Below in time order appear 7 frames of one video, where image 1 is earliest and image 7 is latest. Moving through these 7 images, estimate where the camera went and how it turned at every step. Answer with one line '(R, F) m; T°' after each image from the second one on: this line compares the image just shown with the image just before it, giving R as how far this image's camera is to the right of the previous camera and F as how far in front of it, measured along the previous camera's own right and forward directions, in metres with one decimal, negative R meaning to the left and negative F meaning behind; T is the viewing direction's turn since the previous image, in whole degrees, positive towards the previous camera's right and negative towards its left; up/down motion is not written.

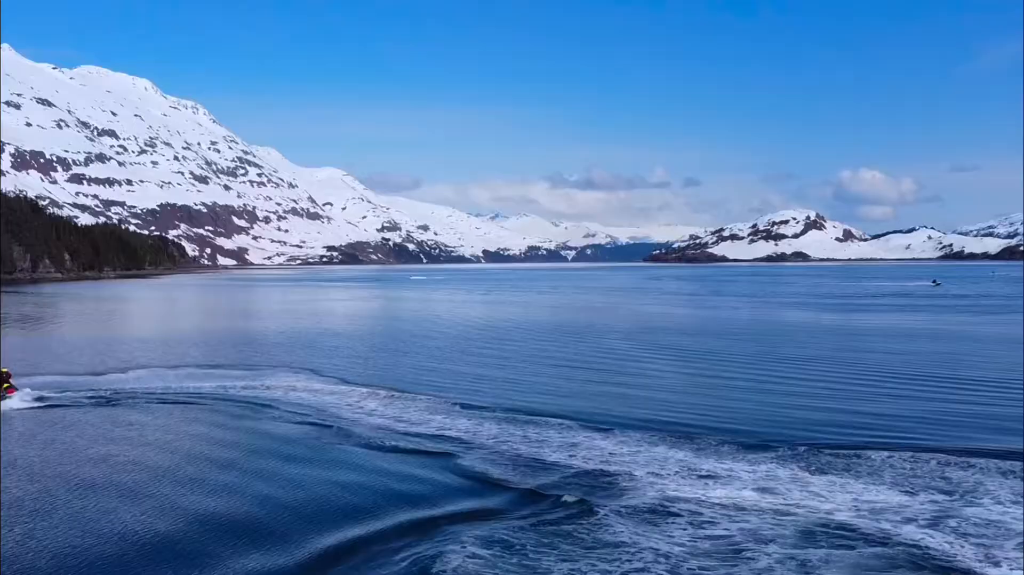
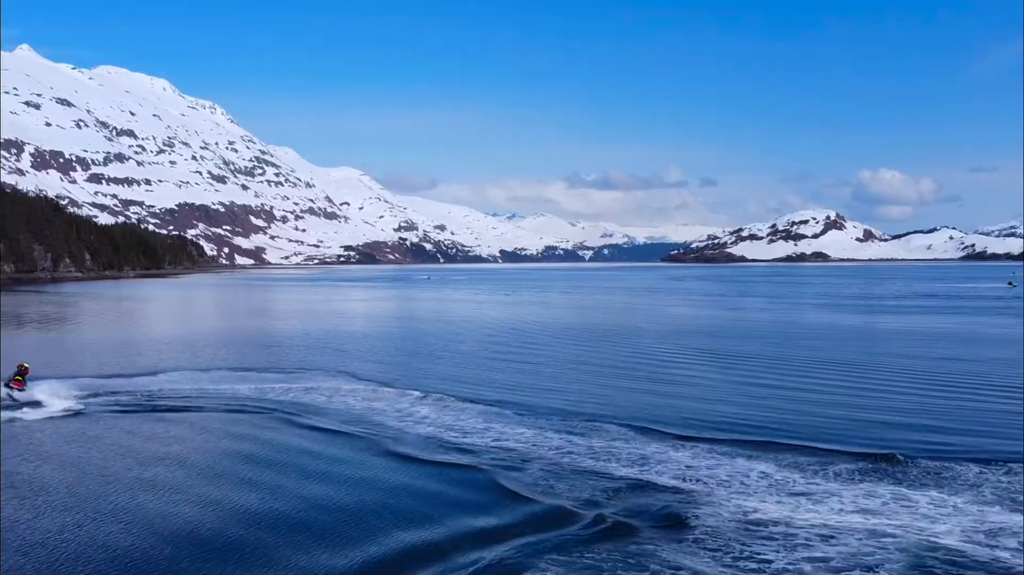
(-0.5, +0.5) m; -1°
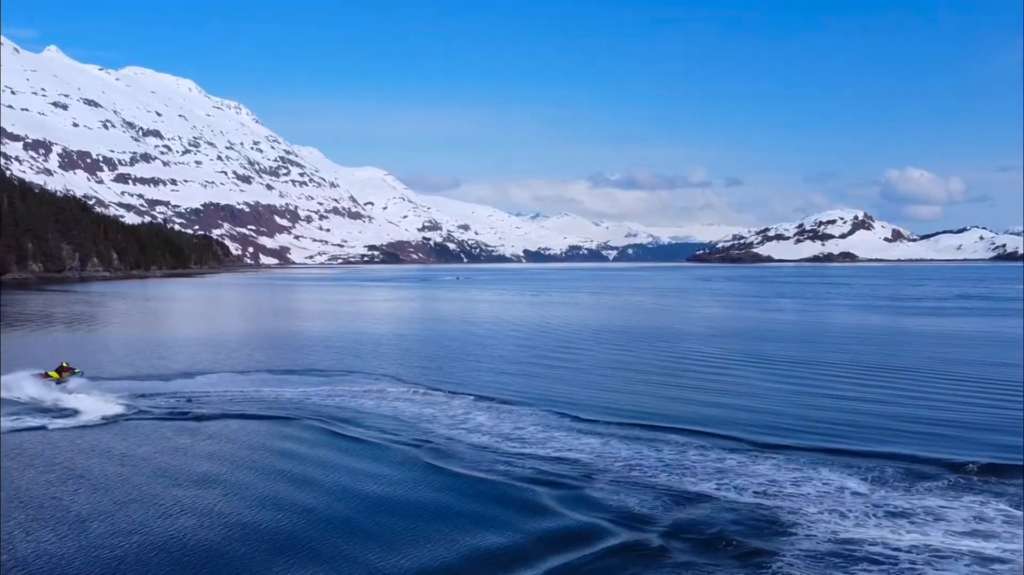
(-0.4, +0.6) m; -1°
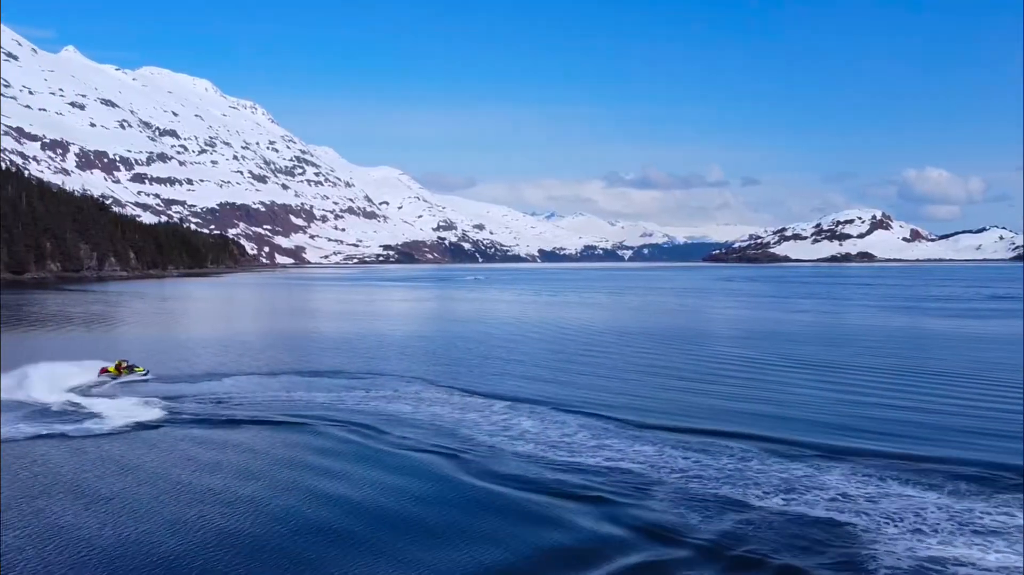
(-0.3, +0.4) m; -1°
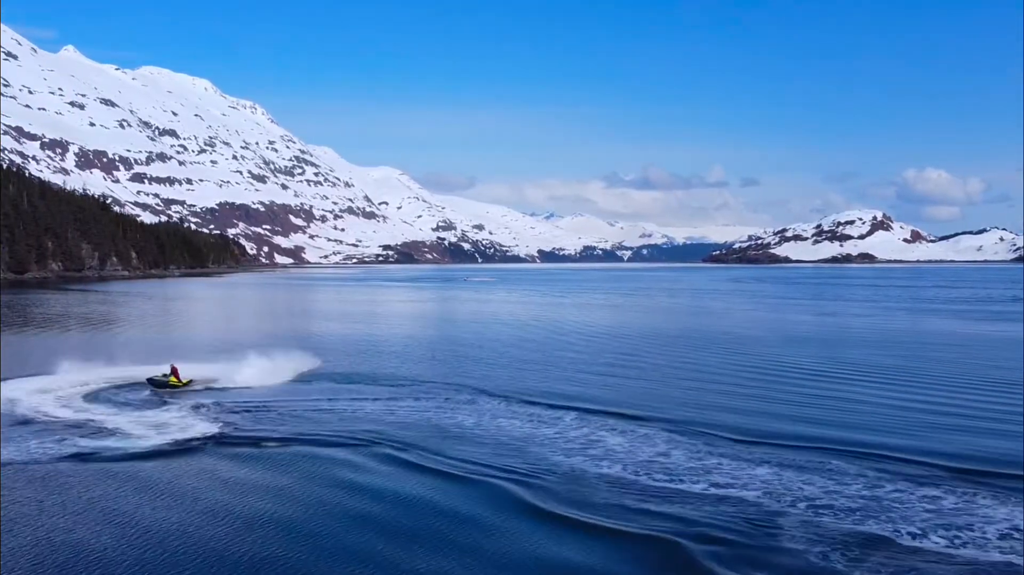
(-0.2, +0.1) m; 0°
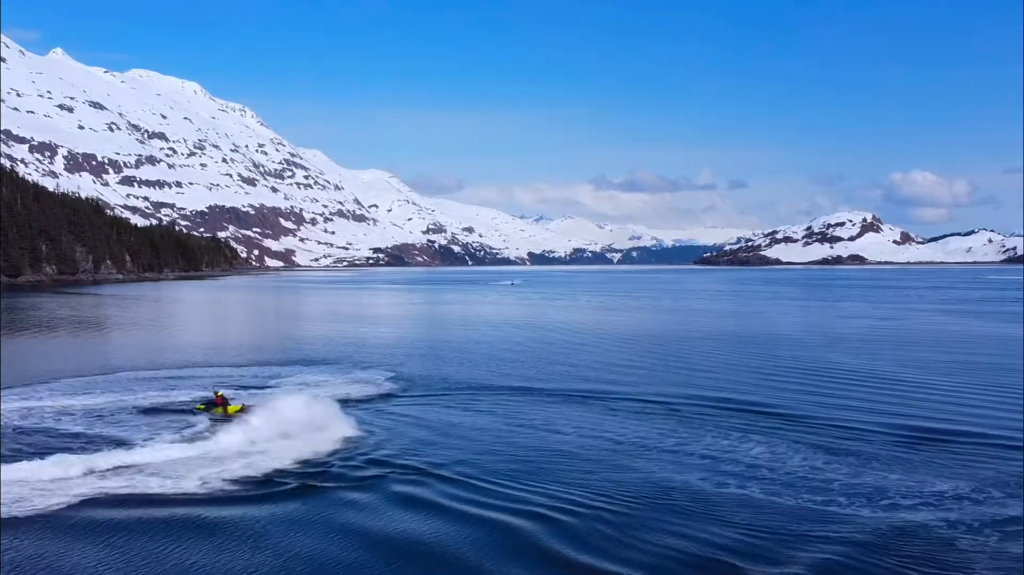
(-1.0, 0.0) m; +1°
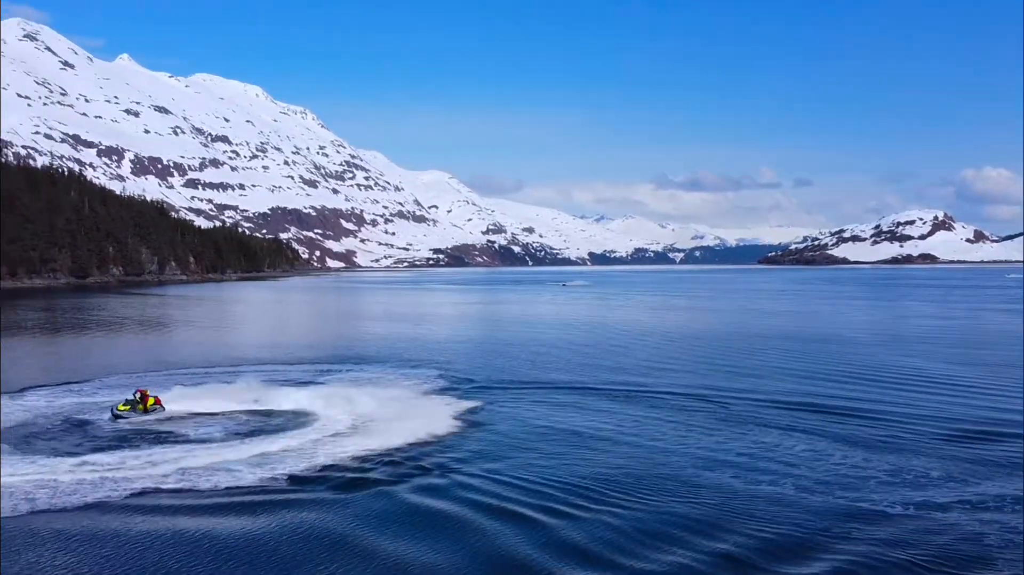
(+0.2, +0.8) m; -4°
